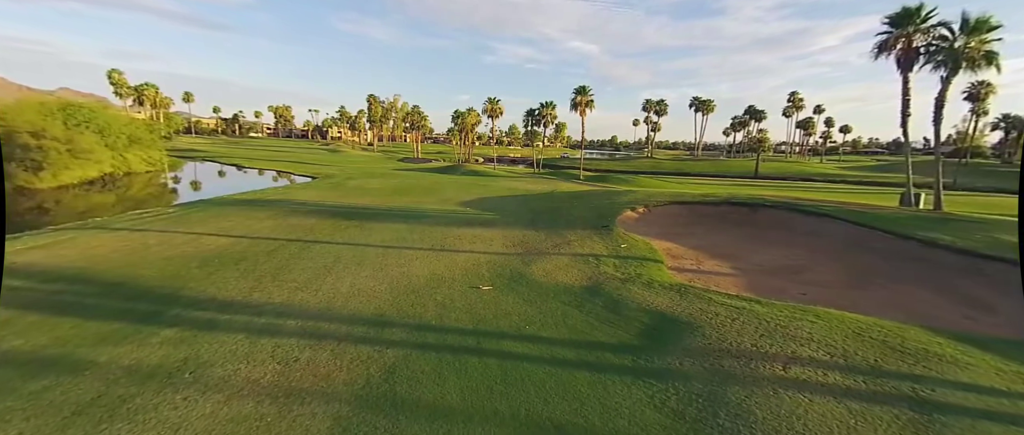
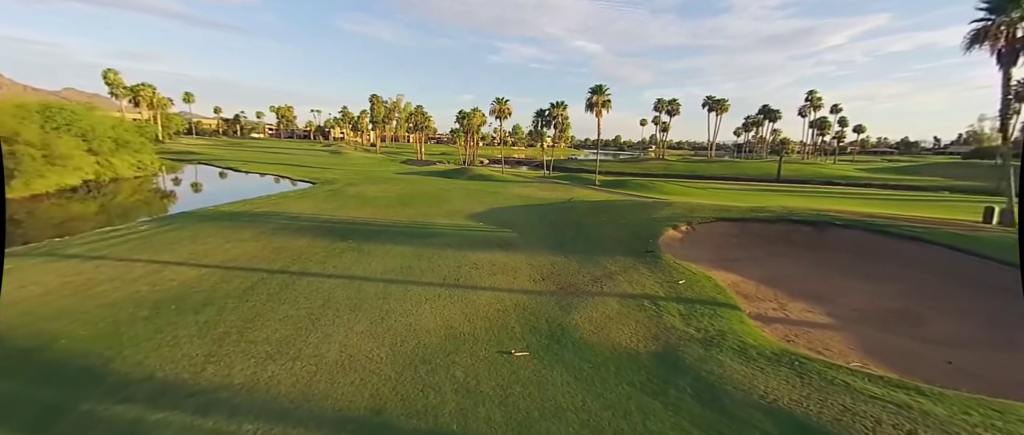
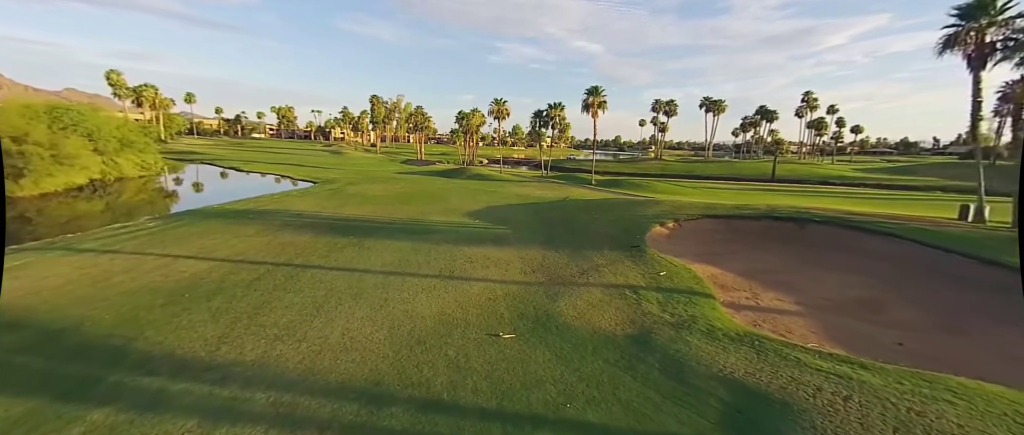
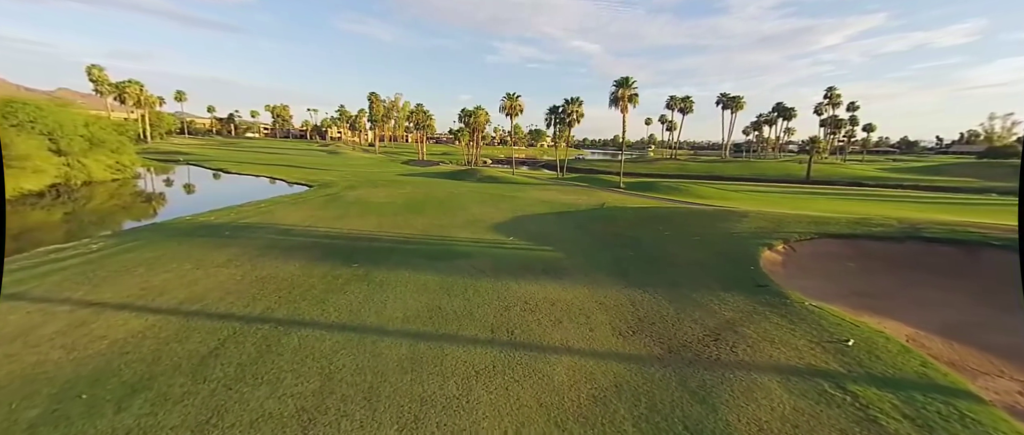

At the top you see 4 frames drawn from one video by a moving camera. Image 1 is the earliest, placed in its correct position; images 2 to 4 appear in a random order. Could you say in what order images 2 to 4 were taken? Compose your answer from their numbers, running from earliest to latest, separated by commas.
3, 2, 4
